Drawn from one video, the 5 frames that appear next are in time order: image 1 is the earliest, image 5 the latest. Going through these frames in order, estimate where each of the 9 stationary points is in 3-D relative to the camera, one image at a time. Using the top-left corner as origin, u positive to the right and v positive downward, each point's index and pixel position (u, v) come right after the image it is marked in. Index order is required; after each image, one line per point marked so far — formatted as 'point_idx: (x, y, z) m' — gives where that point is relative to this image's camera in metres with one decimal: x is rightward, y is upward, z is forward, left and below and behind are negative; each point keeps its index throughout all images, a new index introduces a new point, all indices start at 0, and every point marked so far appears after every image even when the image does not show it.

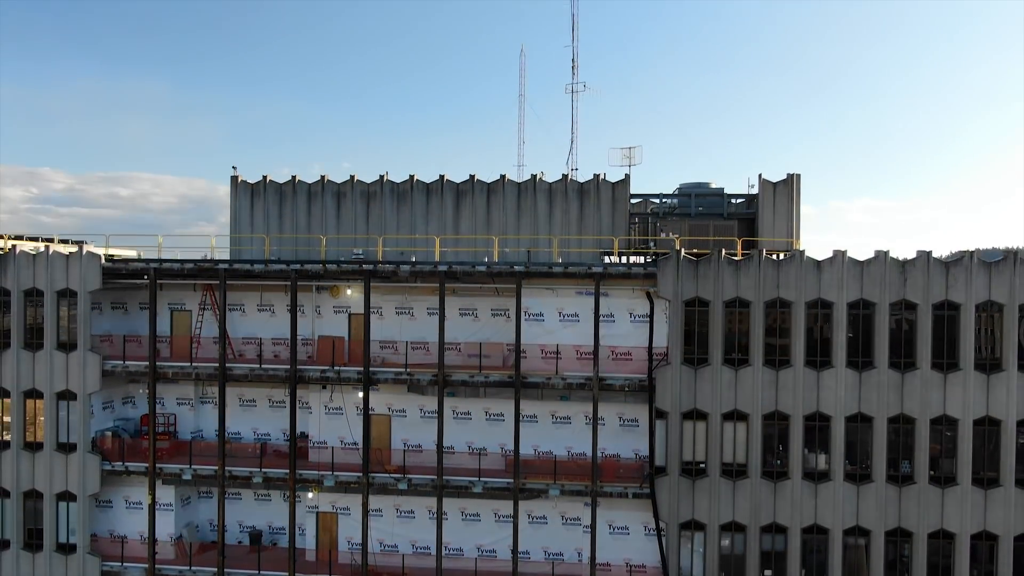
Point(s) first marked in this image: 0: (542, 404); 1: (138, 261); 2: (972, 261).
0: (+0.9, -3.6, +19.4) m
1: (-11.8, +0.9, +19.6) m
2: (+12.5, +0.7, +16.9) m
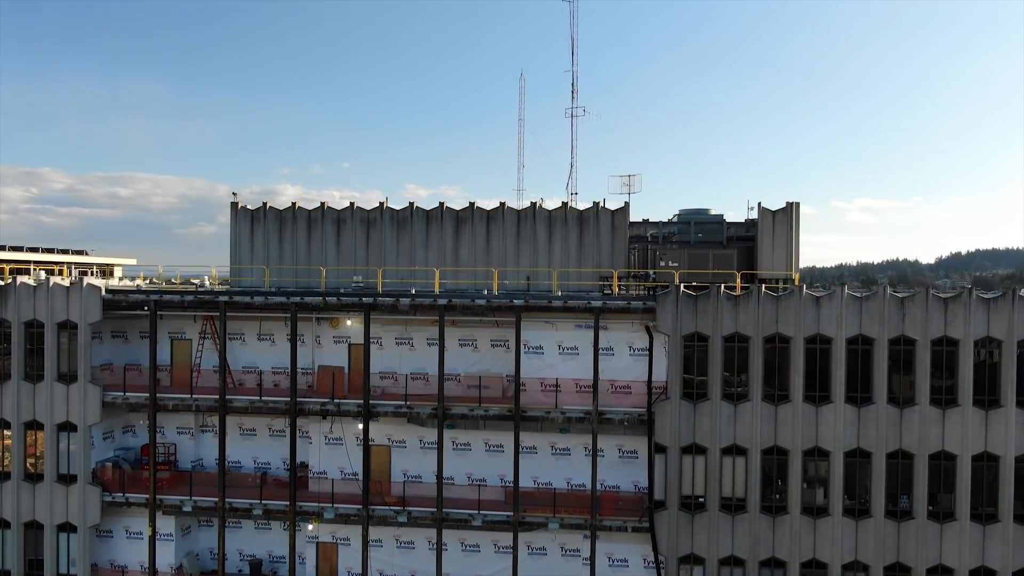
0: (+0.9, -4.6, +19.4) m
1: (-11.8, -0.1, +19.6) m
2: (+12.5, -0.3, +17.0) m
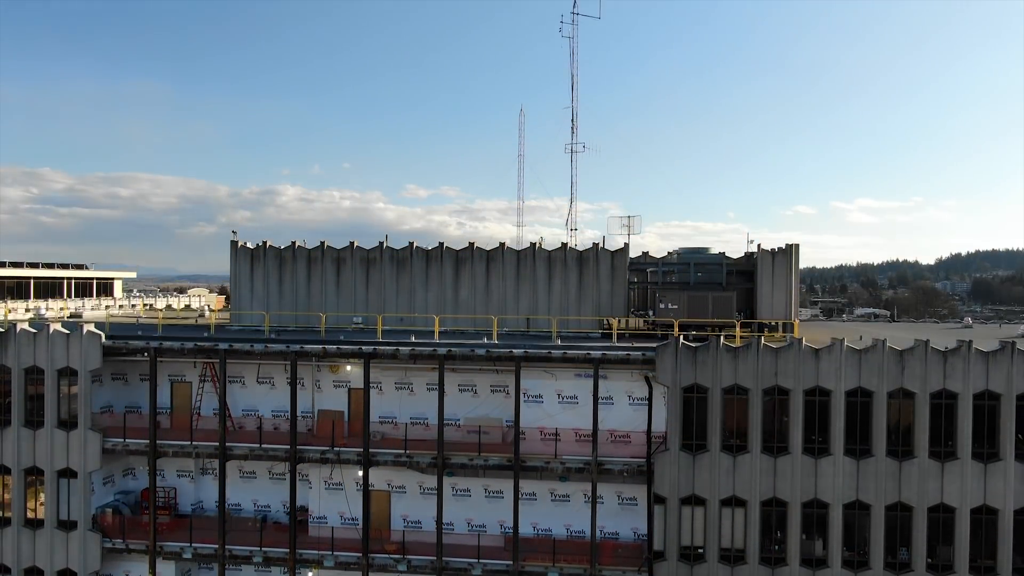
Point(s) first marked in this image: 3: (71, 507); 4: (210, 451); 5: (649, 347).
0: (+0.9, -6.1, +19.4) m
1: (-11.9, -1.6, +19.7) m
2: (+12.5, -1.7, +17.0) m
3: (-13.9, -6.9, +19.5) m
4: (-9.6, -5.2, +19.7) m
5: (+4.0, -1.7, +18.0) m
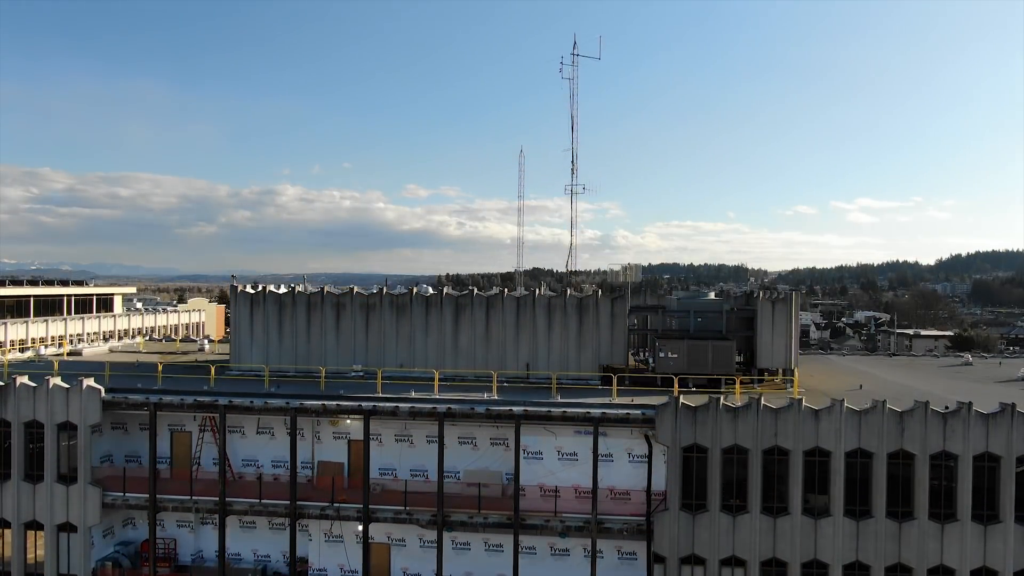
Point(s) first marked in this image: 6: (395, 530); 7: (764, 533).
0: (+0.9, -7.8, +19.4) m
1: (-11.9, -3.3, +19.7) m
2: (+12.5, -3.4, +17.0) m
3: (-13.9, -8.6, +19.5) m
4: (-9.6, -6.9, +19.7) m
5: (+4.0, -3.4, +18.0) m
6: (-3.8, -7.8, +20.0) m
7: (+7.1, -6.9, +17.6) m
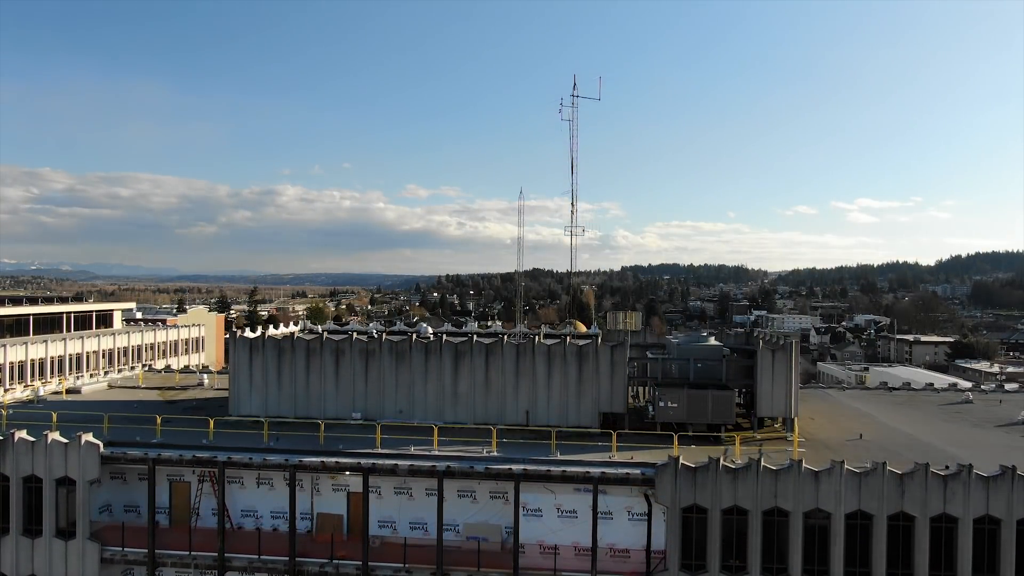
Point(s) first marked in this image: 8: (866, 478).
0: (+3.2, -3.0, +19.1) m
1: (-9.5, +1.5, +19.4) m
2: (+14.8, +1.3, +16.7) m
3: (-11.6, -3.8, +19.2) m
4: (-7.3, -2.1, +19.4) m
5: (+6.3, +1.4, +17.7) m
6: (-1.5, -3.0, +19.7) m
7: (+9.5, -2.1, +17.3) m
8: (+7.6, -4.1, +13.4) m
